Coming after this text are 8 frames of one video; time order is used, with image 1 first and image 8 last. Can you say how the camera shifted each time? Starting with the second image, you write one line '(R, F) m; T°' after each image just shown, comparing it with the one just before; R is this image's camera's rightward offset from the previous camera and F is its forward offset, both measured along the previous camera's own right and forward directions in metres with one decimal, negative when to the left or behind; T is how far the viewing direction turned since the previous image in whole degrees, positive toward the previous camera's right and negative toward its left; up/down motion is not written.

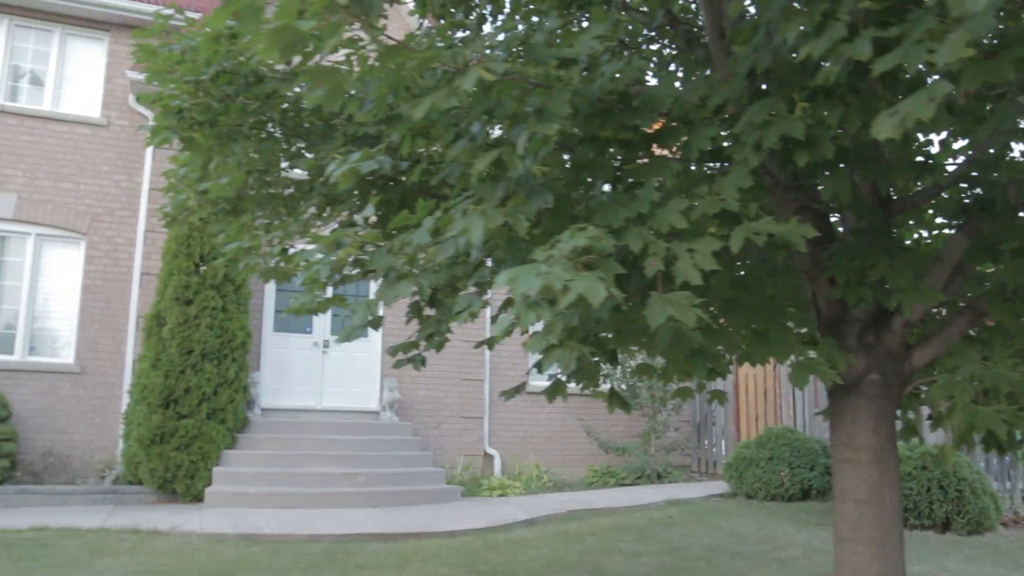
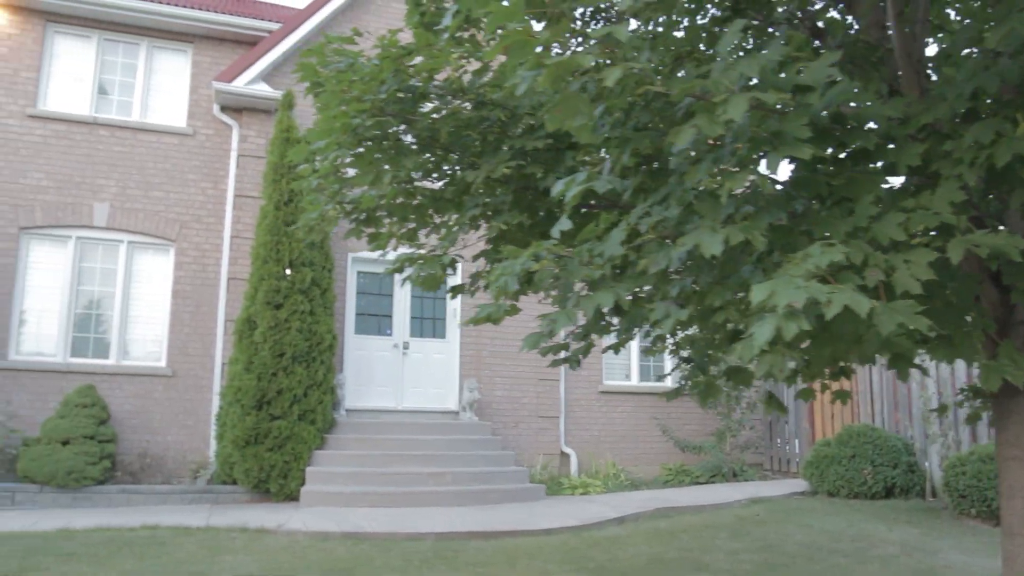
(-0.6, -0.2) m; -2°
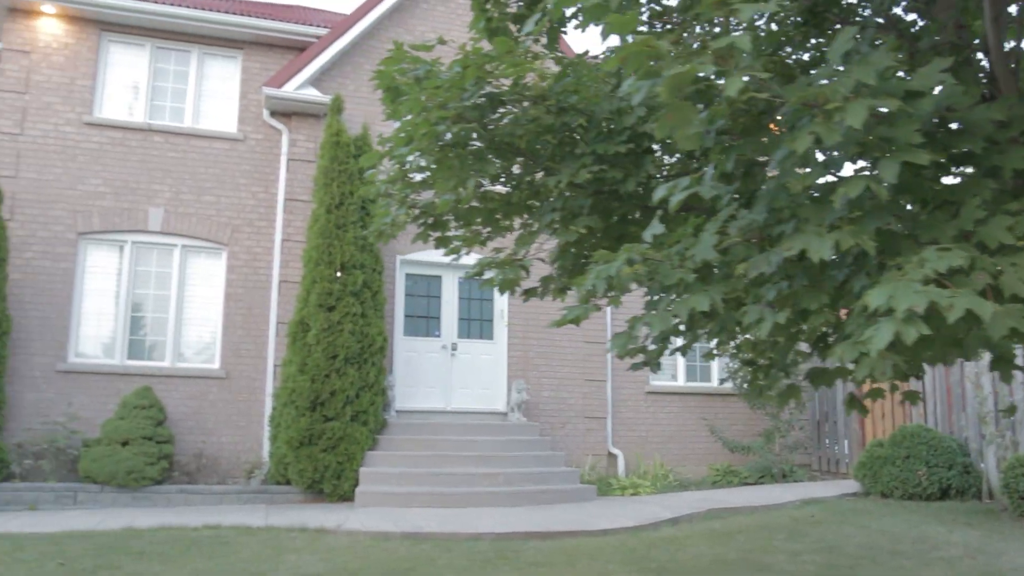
(-0.2, 0.0) m; -2°
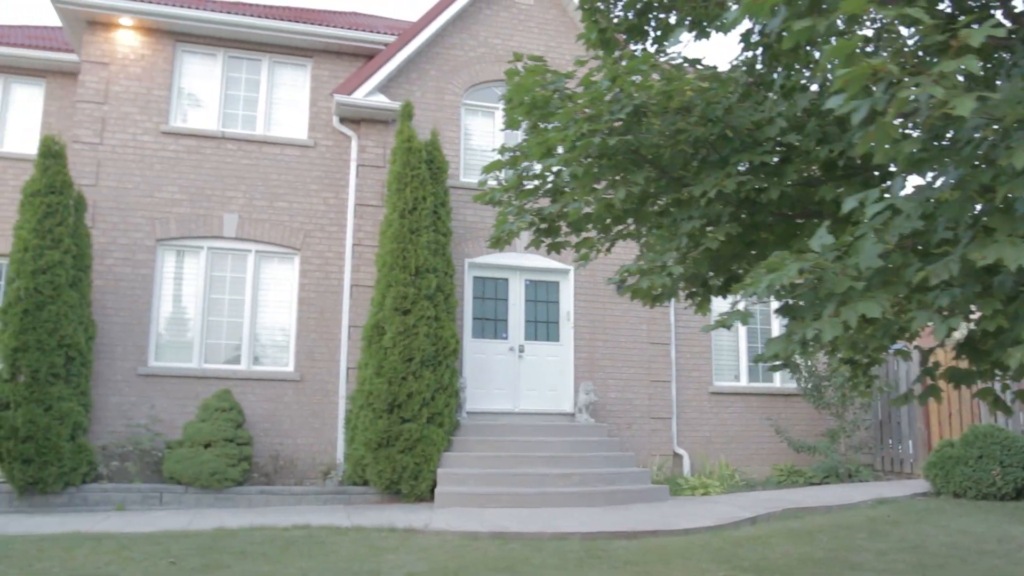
(-0.6, -0.1) m; -1°
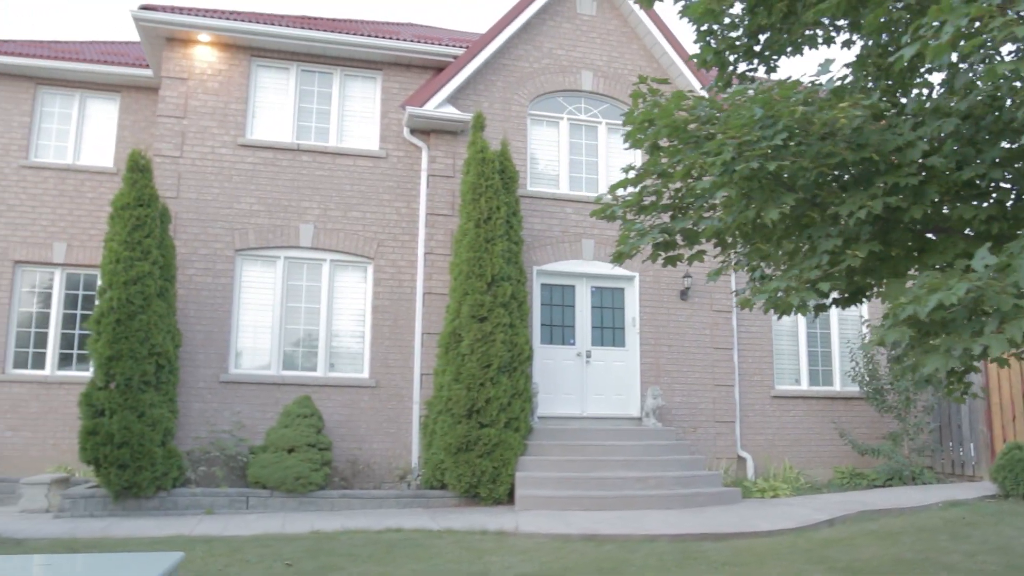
(-0.7, -0.2) m; -1°
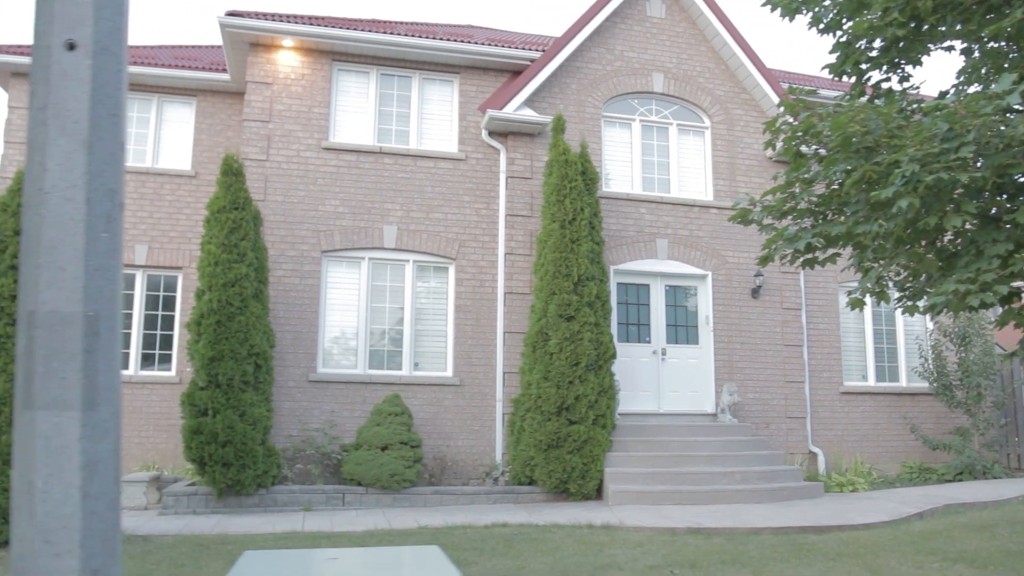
(-1.0, -0.2) m; 0°
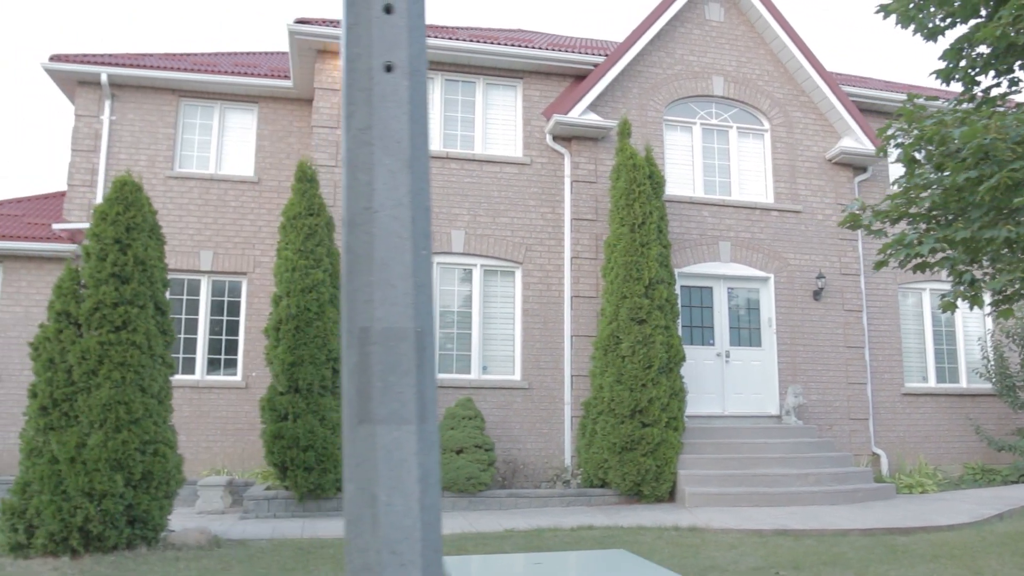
(-0.8, -0.1) m; 0°
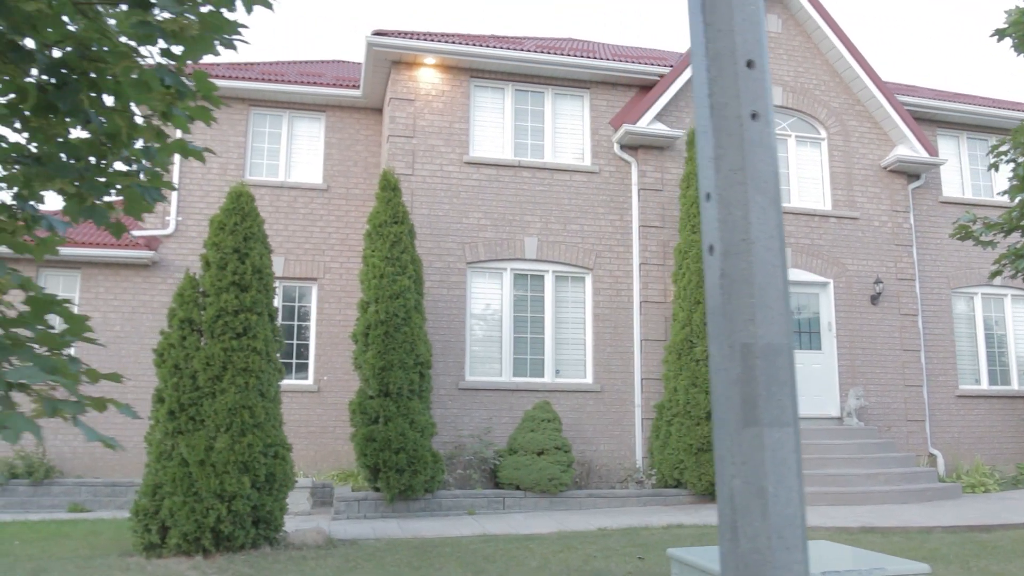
(-1.0, -0.3) m; +1°
